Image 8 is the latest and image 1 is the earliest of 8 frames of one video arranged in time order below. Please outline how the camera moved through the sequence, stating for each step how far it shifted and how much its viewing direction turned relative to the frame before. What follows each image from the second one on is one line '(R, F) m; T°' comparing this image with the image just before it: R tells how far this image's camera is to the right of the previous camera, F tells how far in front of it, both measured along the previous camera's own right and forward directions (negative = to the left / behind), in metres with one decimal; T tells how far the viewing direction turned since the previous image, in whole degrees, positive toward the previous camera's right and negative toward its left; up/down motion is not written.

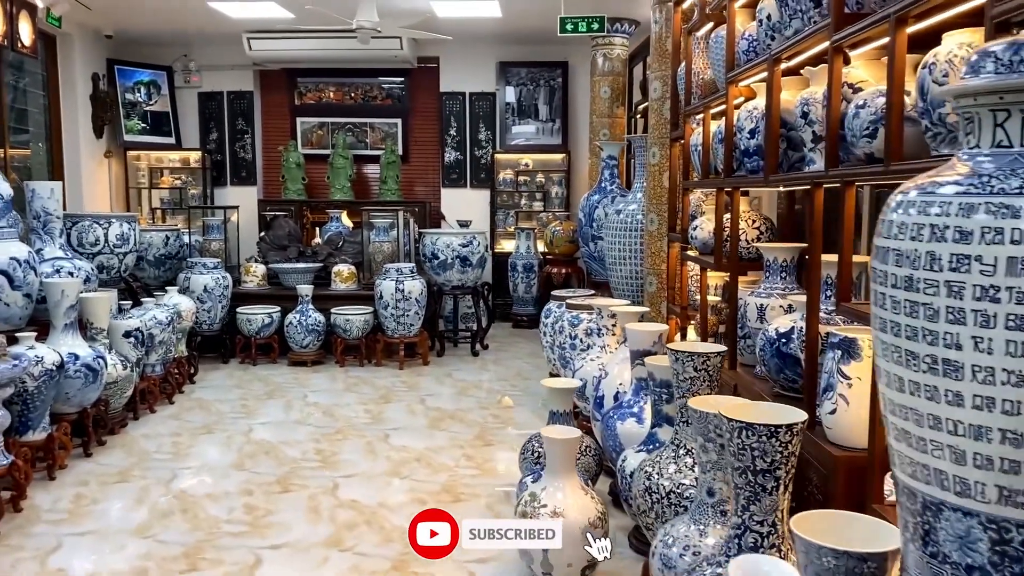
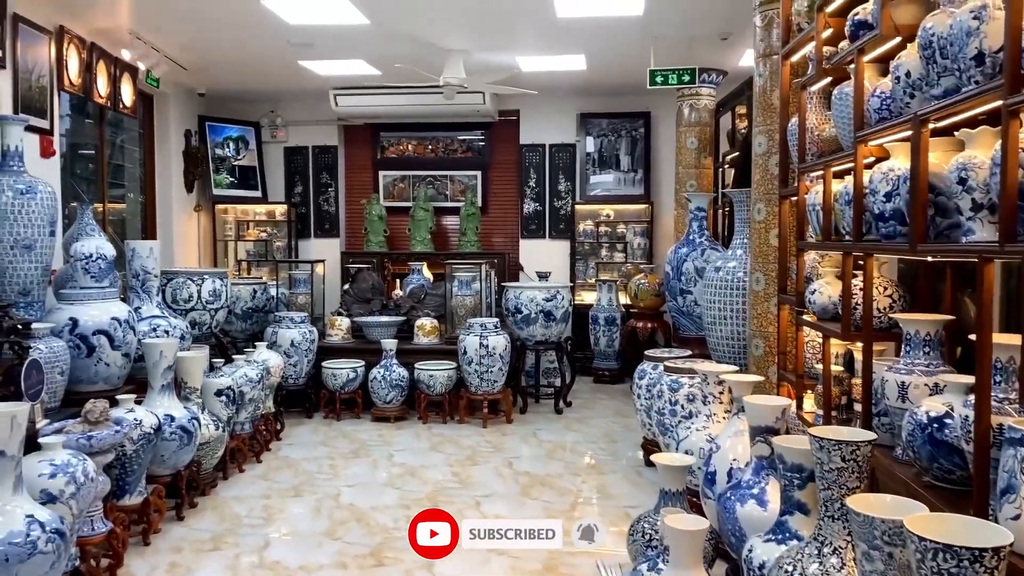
(-0.2, +0.1) m; -4°
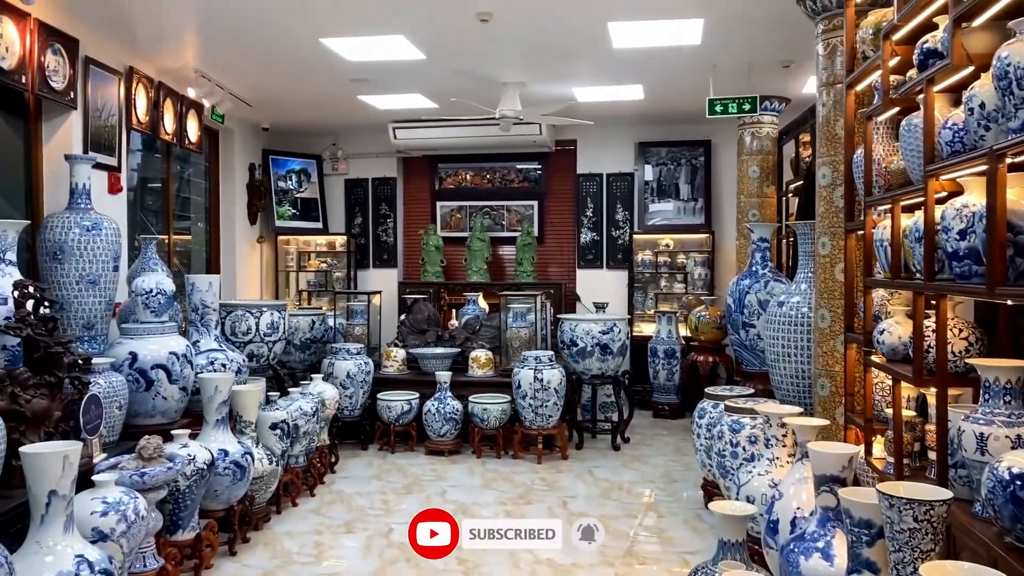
(0.0, +0.1) m; -4°
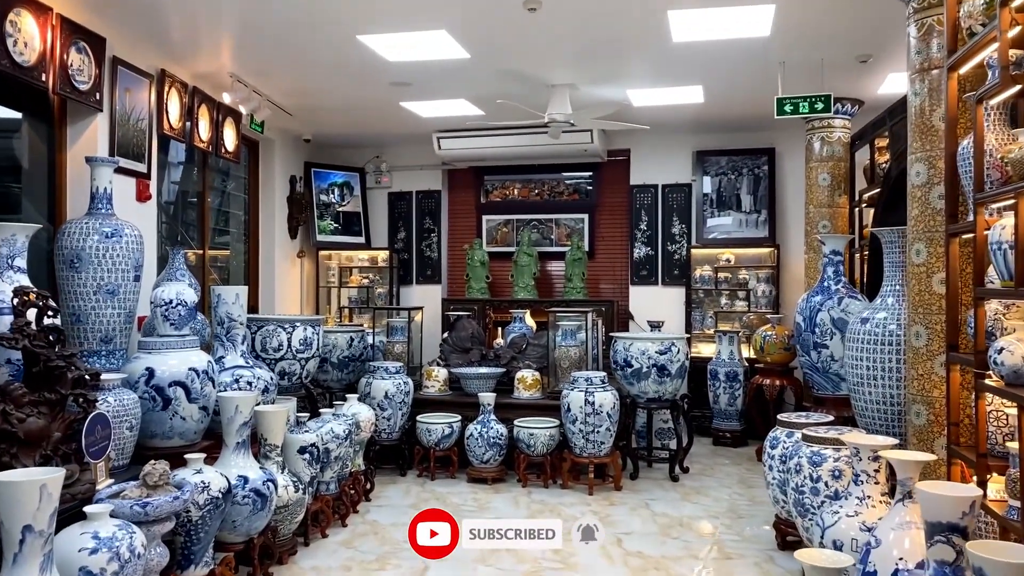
(0.0, +0.4) m; -3°
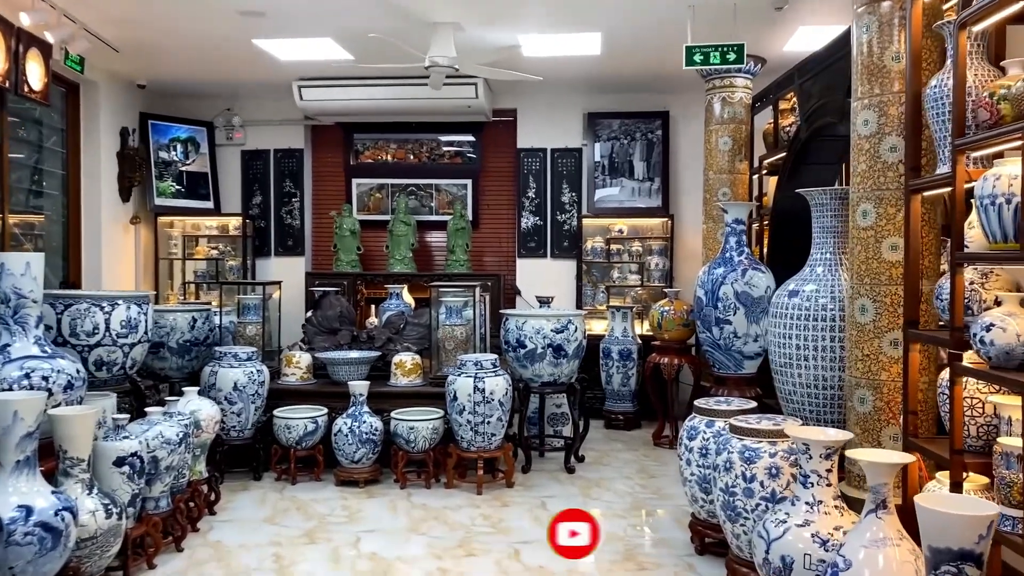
(0.0, +0.7) m; +9°
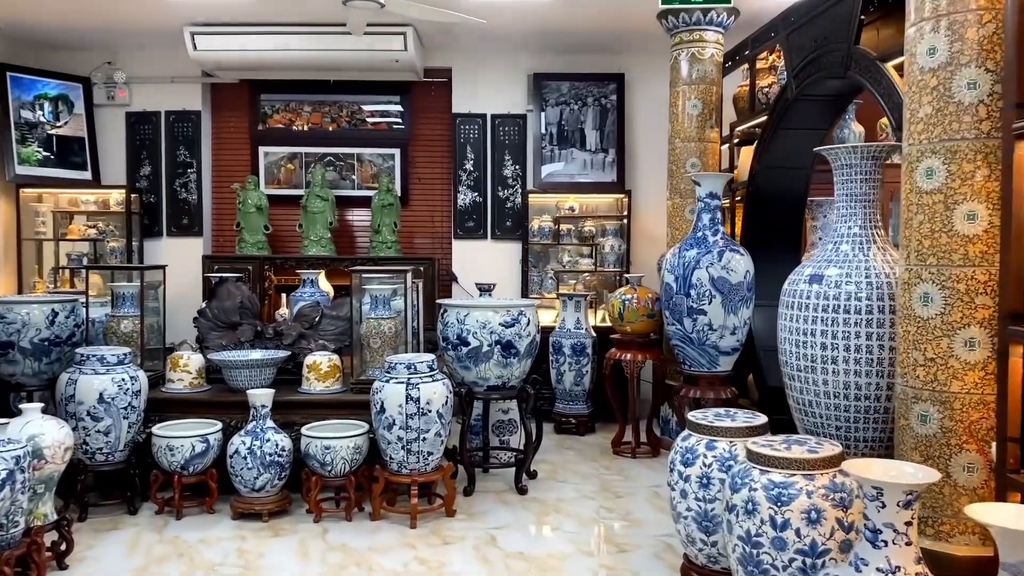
(-0.1, +0.8) m; +5°
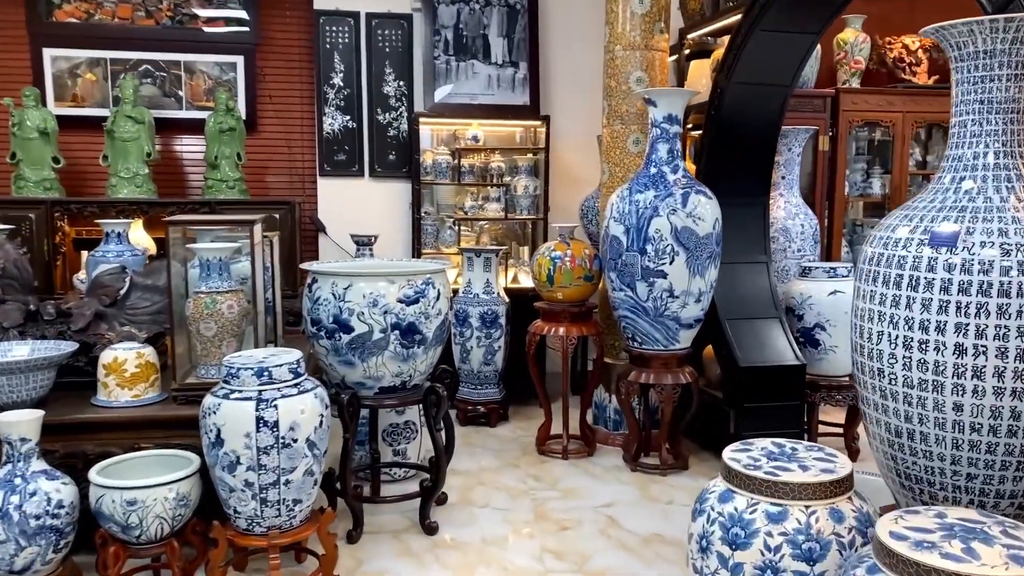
(-0.1, +1.2) m; +10°
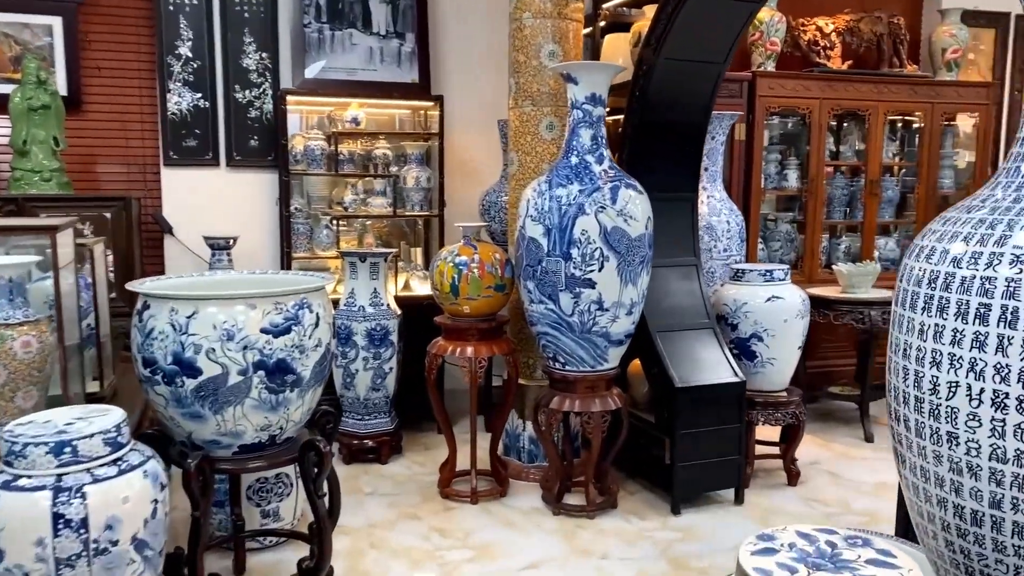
(-0.1, +0.6) m; +9°
